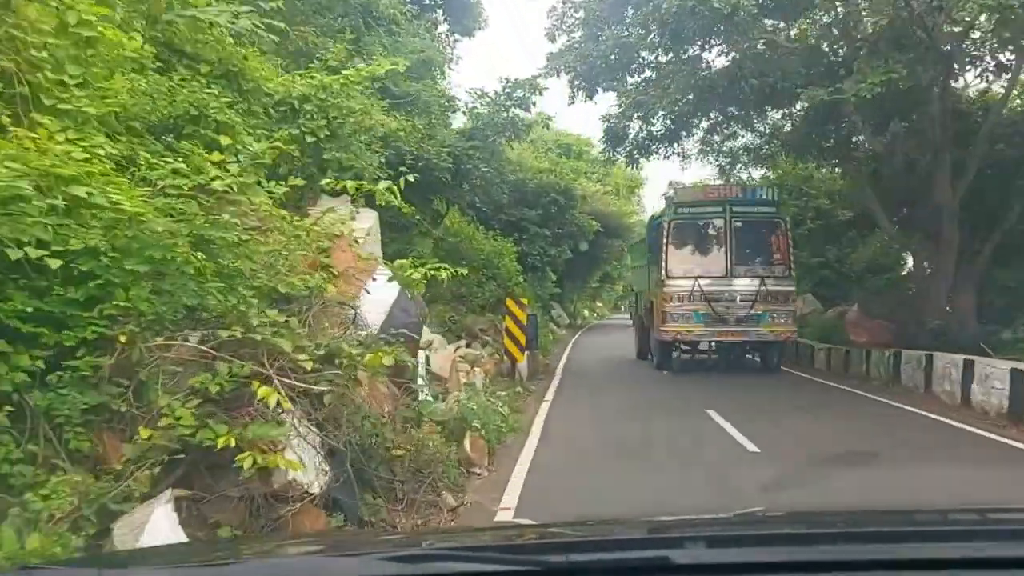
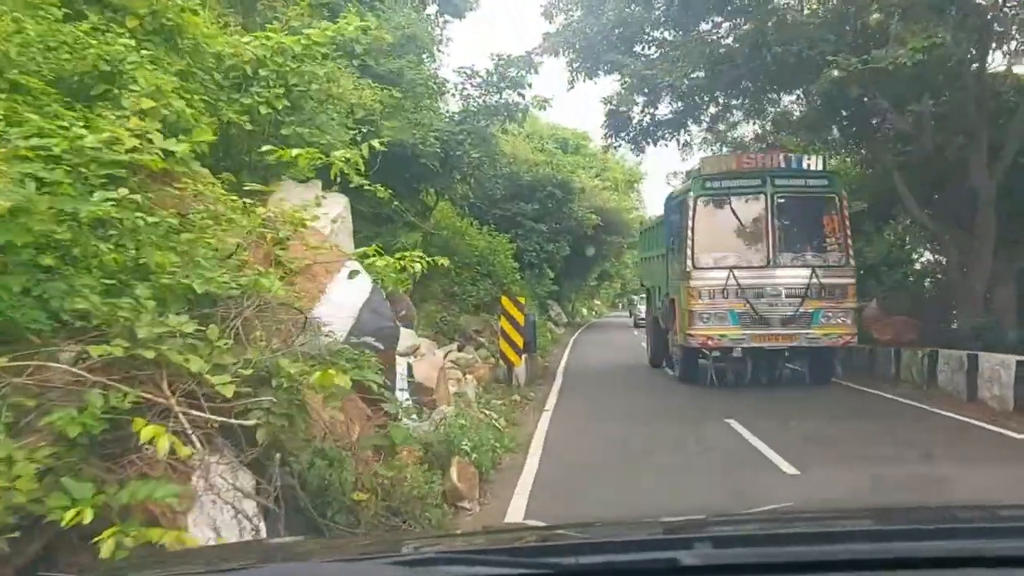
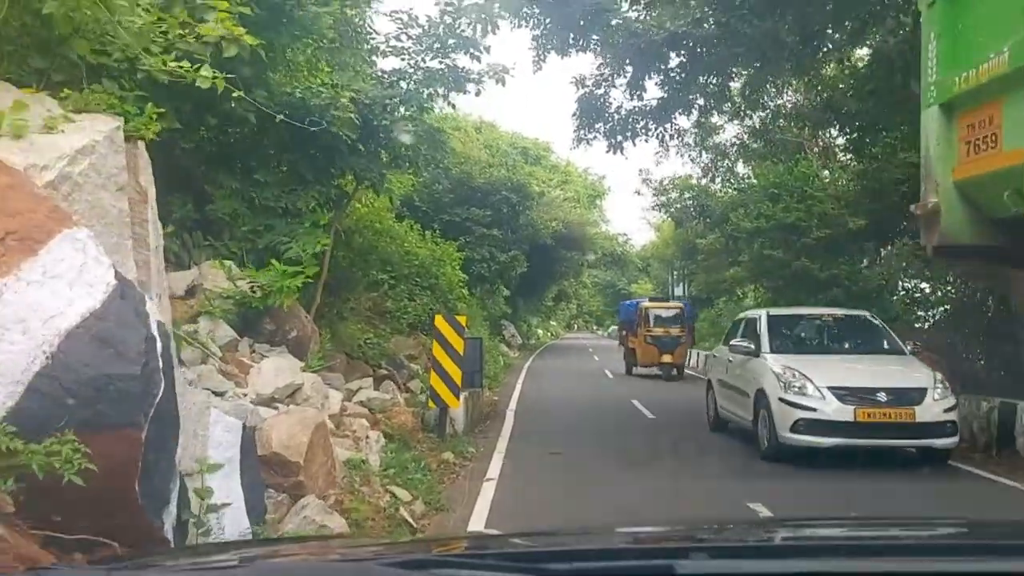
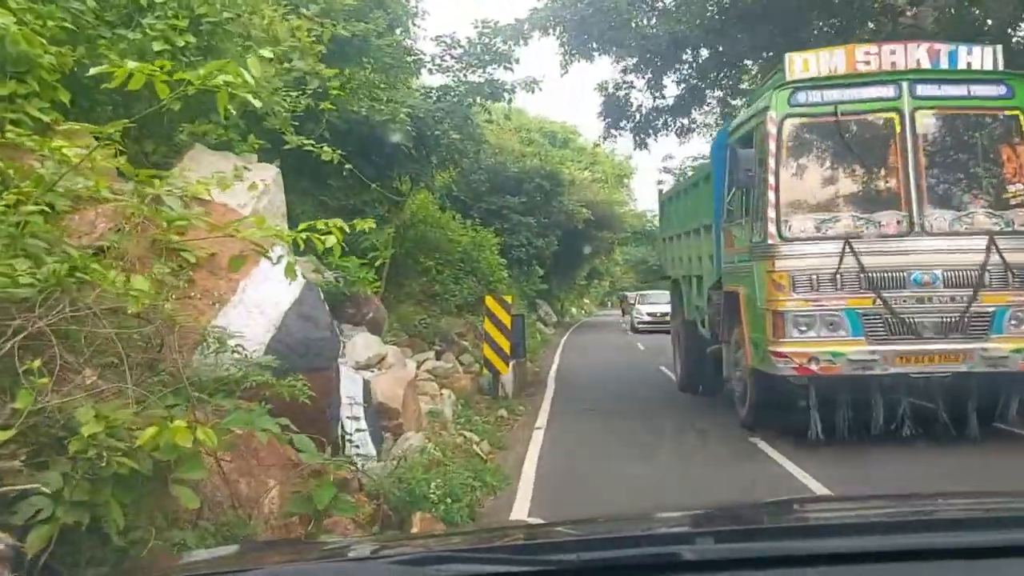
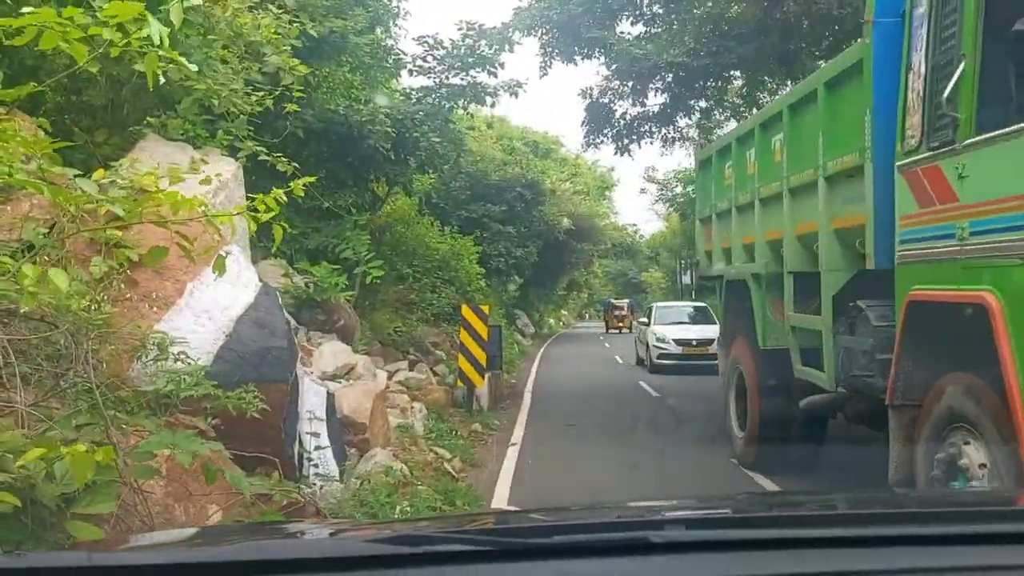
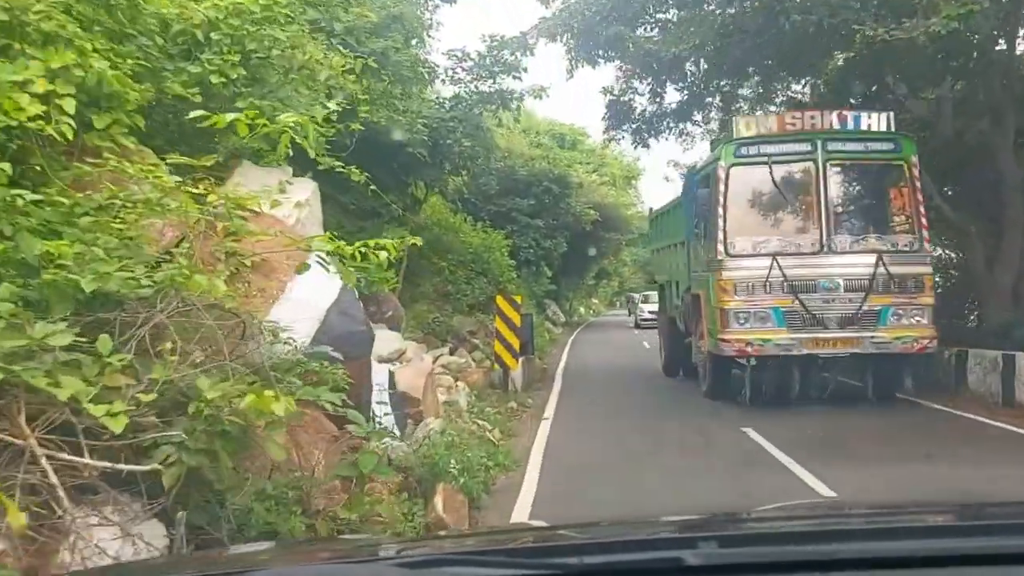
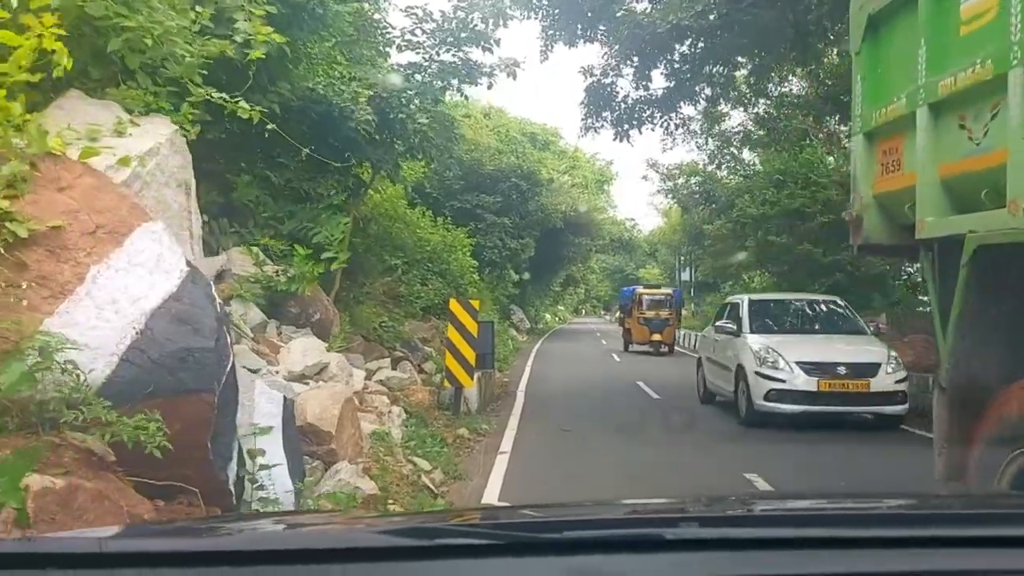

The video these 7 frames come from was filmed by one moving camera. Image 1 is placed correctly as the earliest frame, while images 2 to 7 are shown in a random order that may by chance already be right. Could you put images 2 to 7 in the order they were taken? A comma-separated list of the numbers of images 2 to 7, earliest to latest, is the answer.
2, 6, 4, 5, 7, 3
